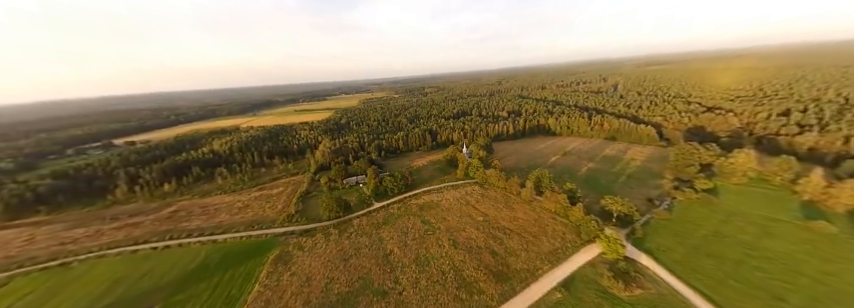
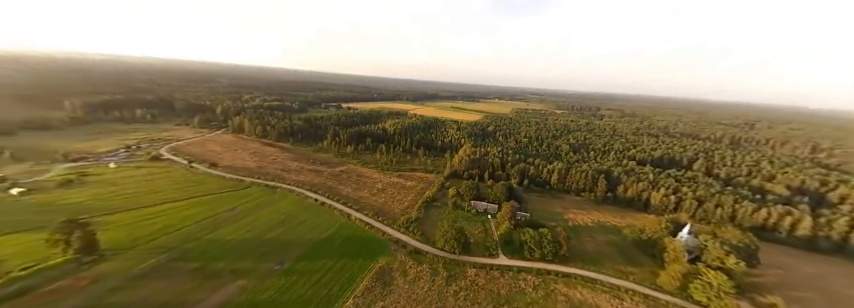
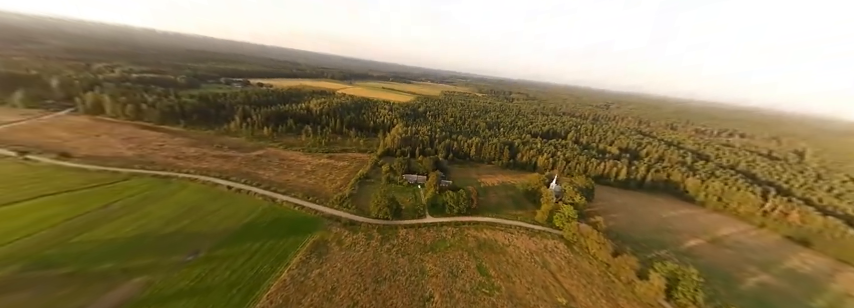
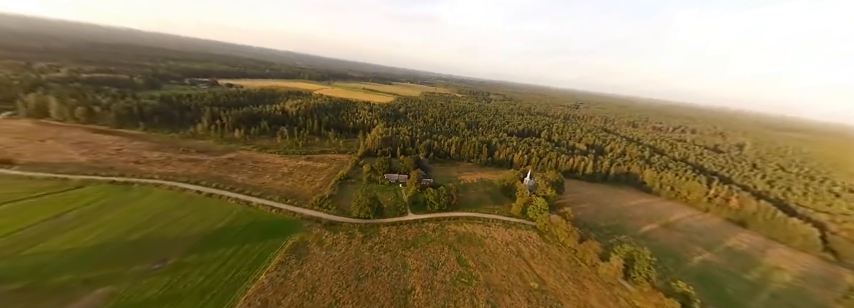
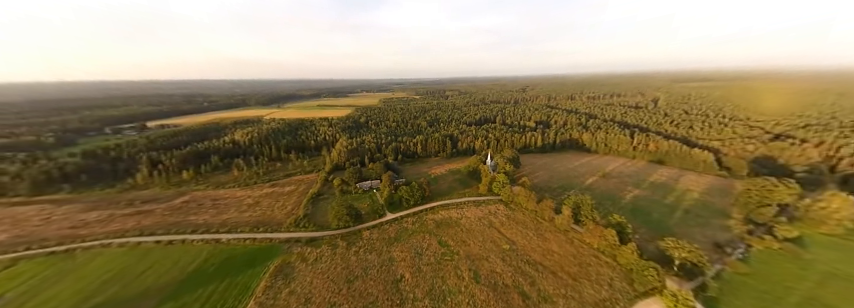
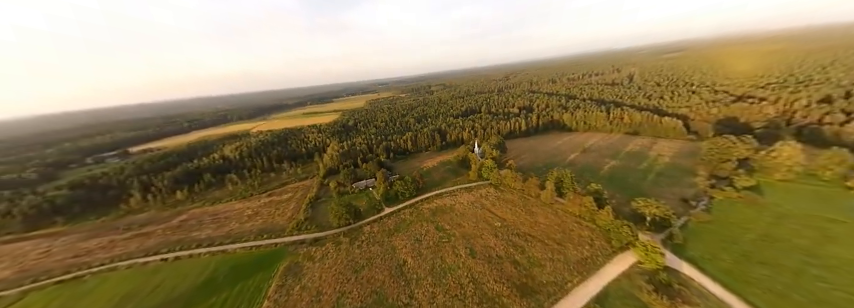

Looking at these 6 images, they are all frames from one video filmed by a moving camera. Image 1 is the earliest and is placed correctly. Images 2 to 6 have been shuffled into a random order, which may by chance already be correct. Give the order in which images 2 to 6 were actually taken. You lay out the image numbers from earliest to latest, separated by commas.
6, 5, 4, 3, 2
